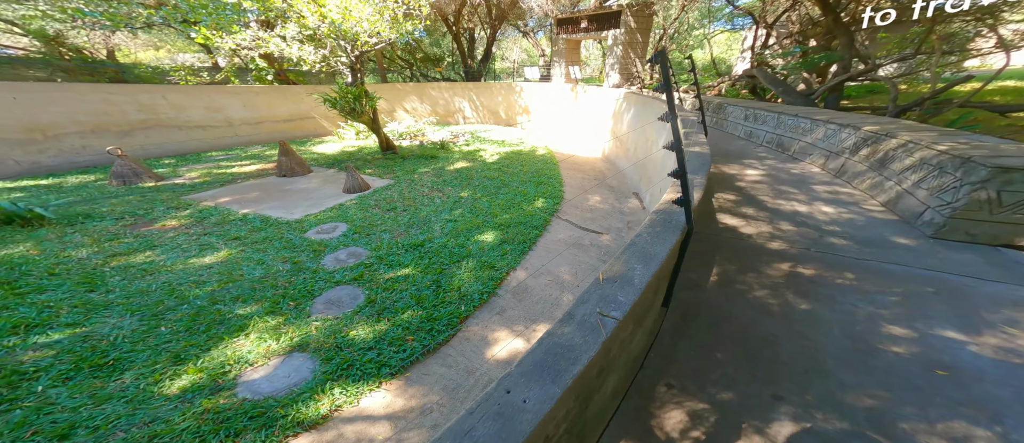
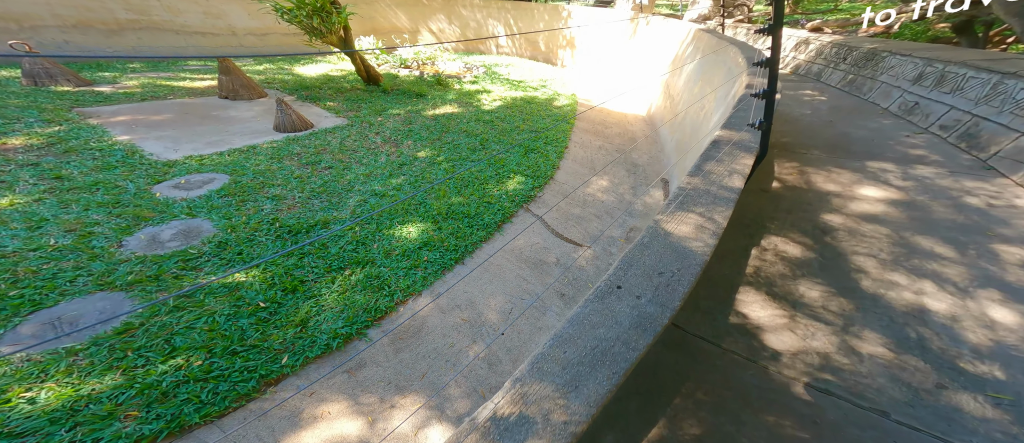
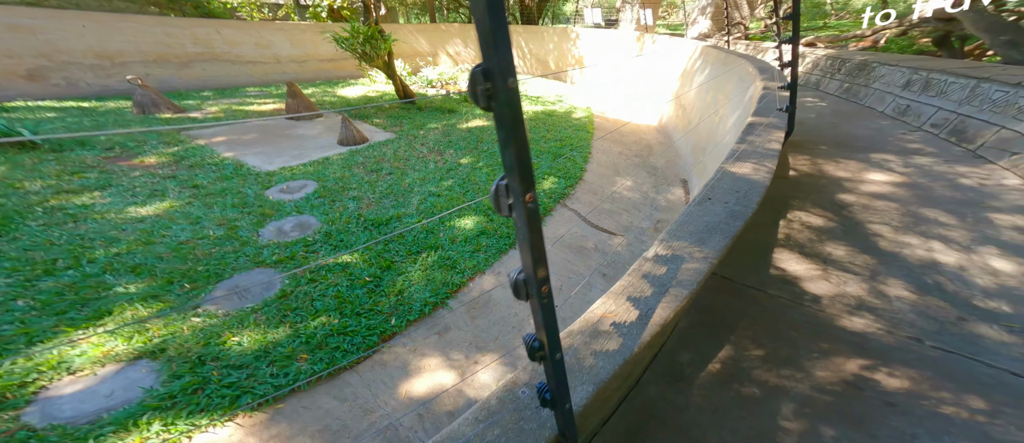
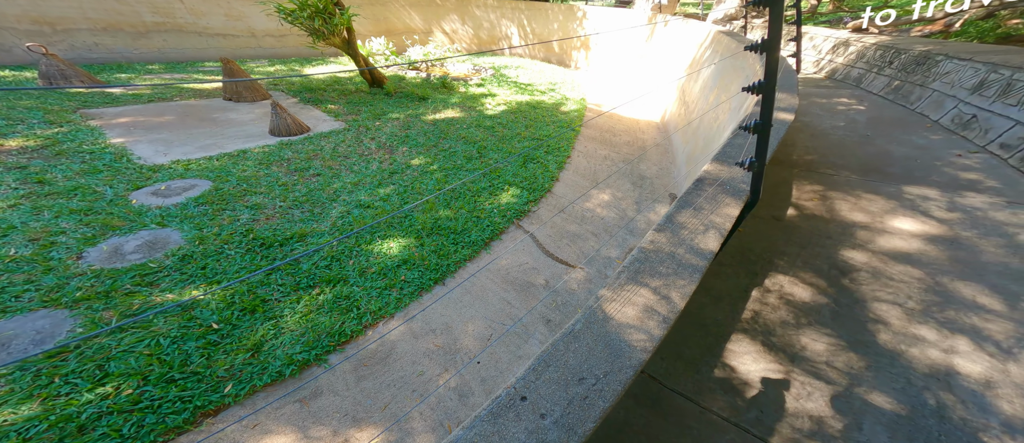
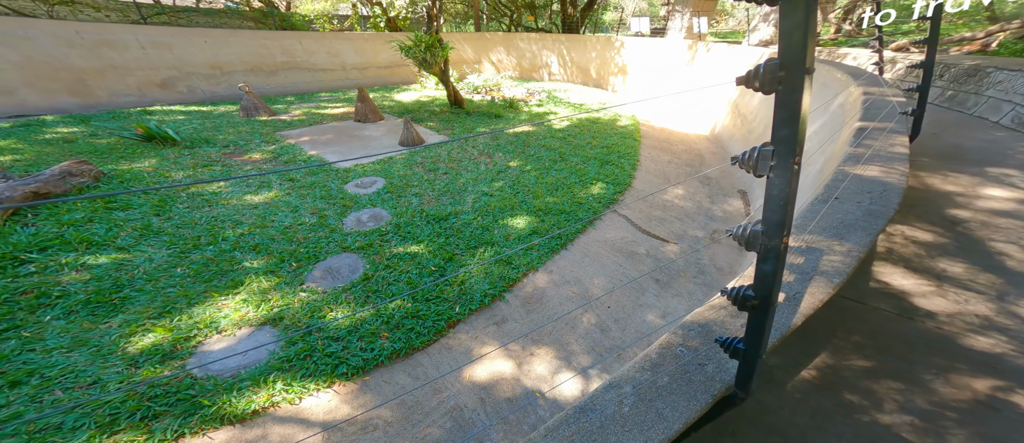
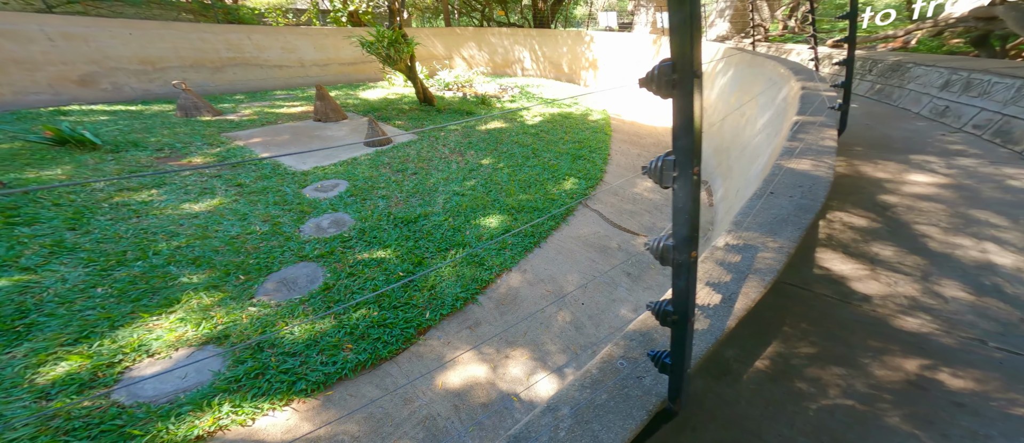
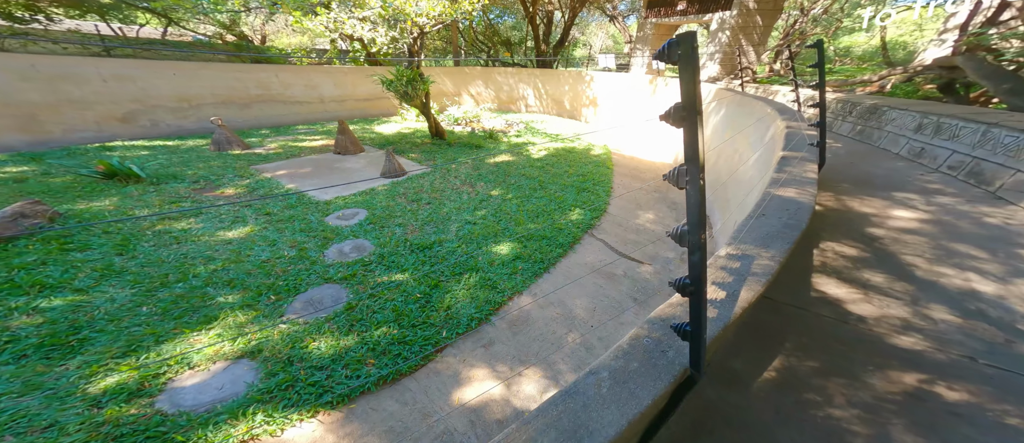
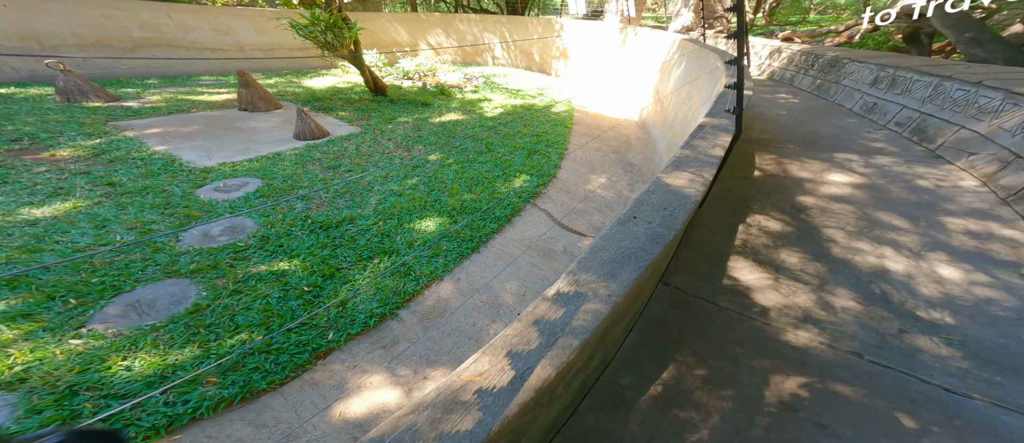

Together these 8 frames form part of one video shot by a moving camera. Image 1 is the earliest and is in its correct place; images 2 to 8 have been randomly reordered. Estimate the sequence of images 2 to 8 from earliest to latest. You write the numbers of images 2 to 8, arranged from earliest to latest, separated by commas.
7, 5, 6, 3, 8, 2, 4
